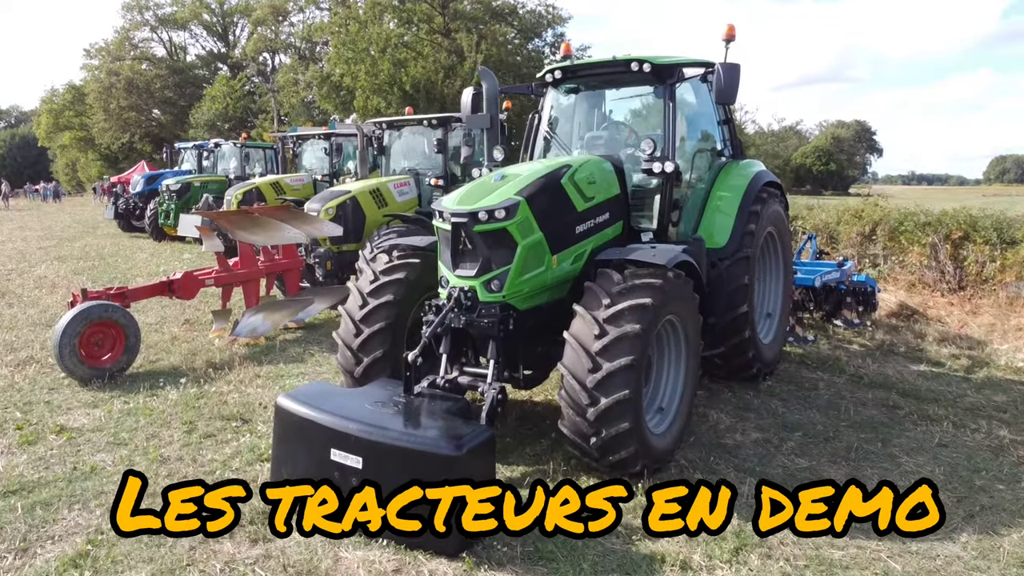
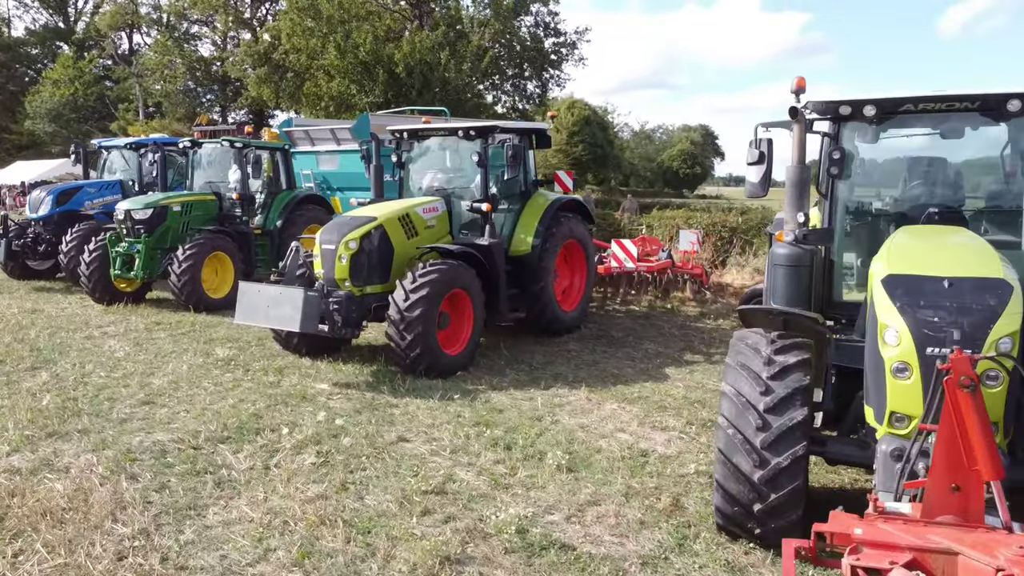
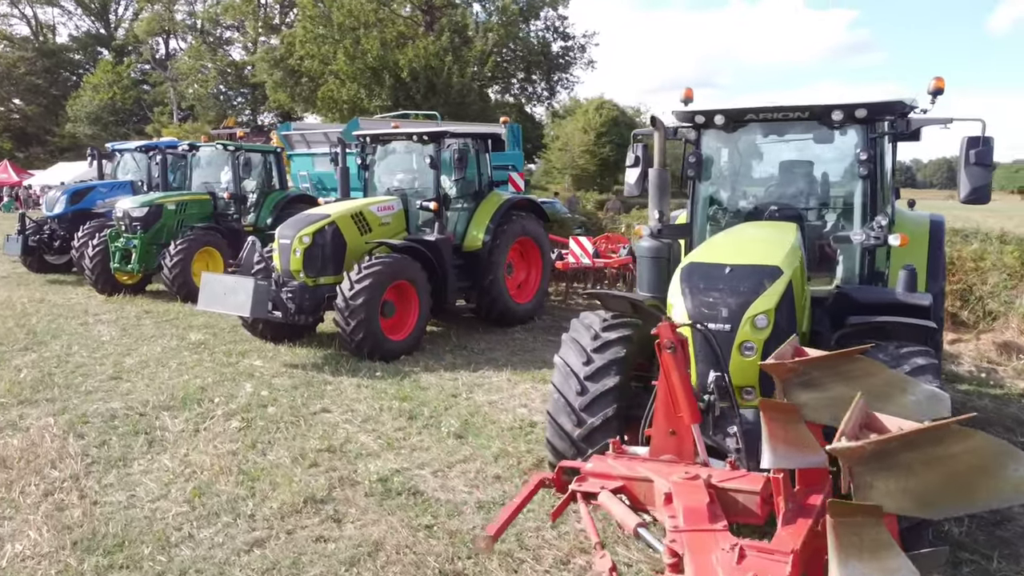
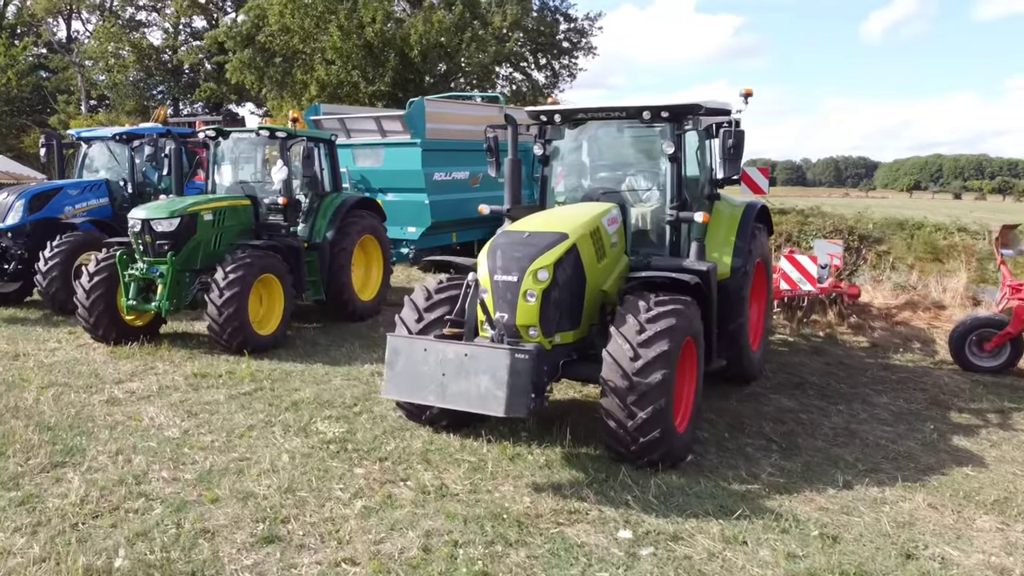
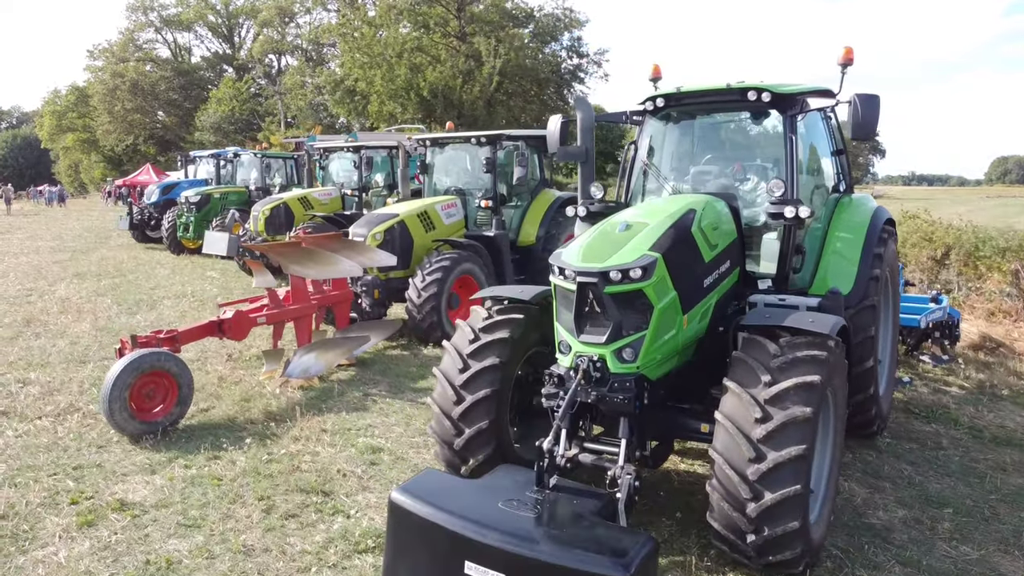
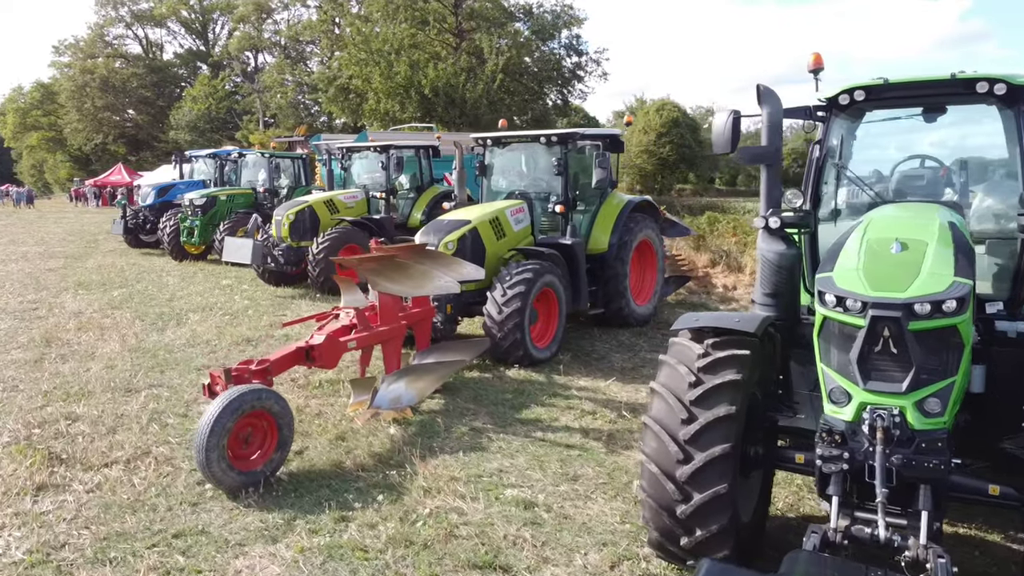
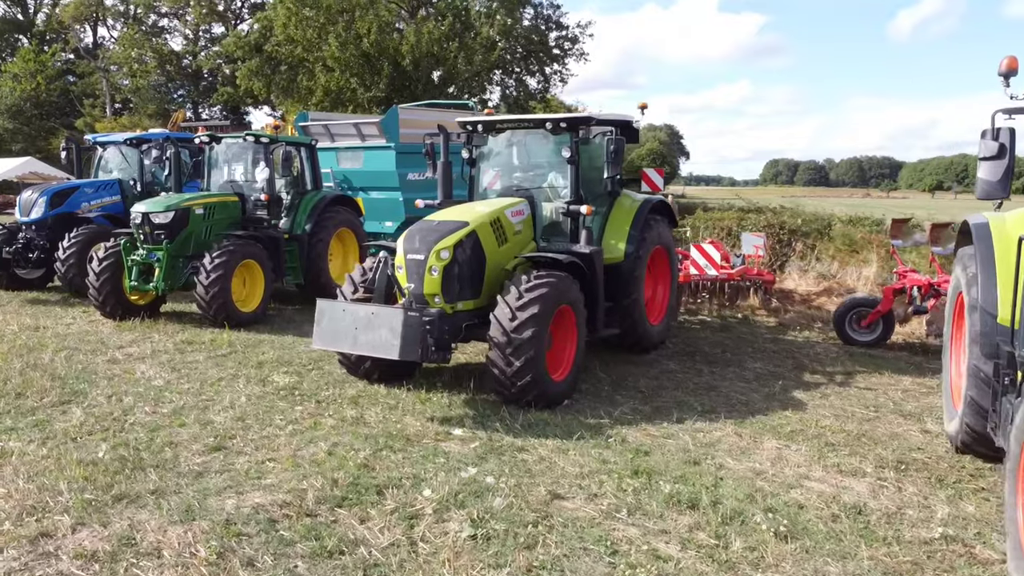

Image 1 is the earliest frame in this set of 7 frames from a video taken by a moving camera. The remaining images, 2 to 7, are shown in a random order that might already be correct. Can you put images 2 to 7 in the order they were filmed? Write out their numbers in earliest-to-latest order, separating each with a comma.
5, 6, 3, 2, 7, 4
